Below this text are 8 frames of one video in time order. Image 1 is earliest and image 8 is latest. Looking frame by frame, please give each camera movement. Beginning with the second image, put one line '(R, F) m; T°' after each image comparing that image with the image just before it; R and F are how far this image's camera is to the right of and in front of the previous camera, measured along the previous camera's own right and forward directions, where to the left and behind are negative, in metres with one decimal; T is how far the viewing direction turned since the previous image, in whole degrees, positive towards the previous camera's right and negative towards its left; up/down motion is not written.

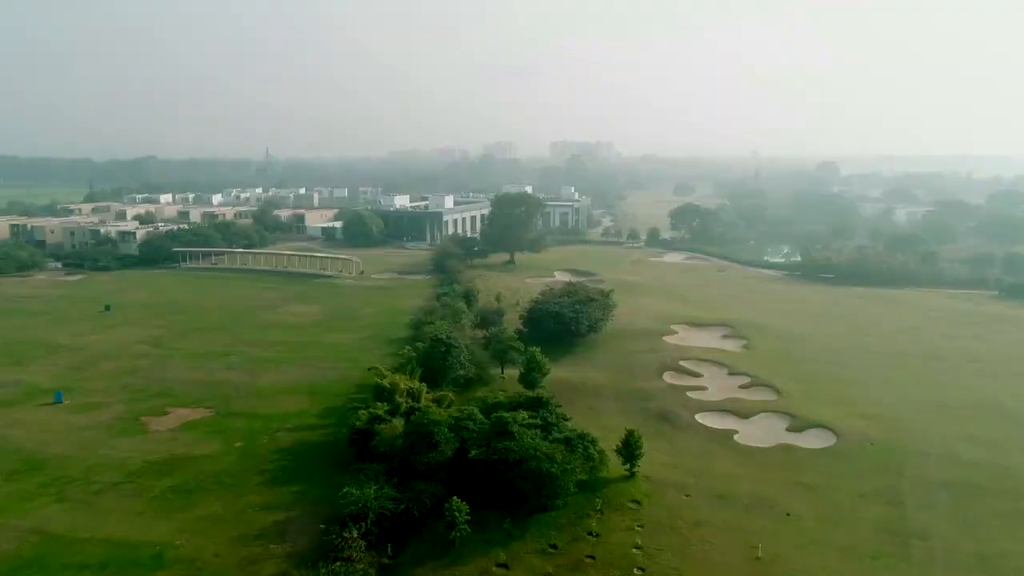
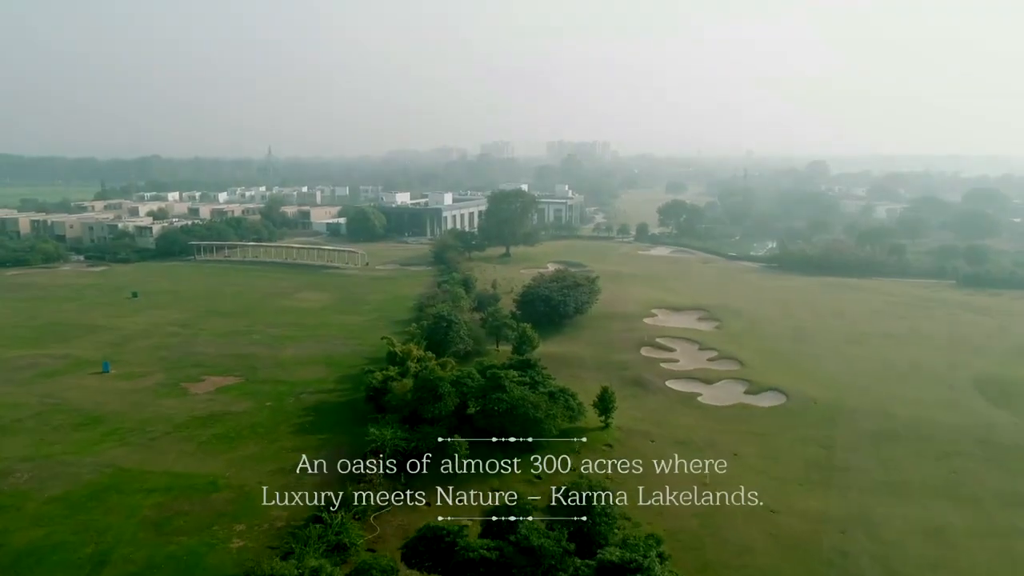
(+0.1, -3.2) m; 0°
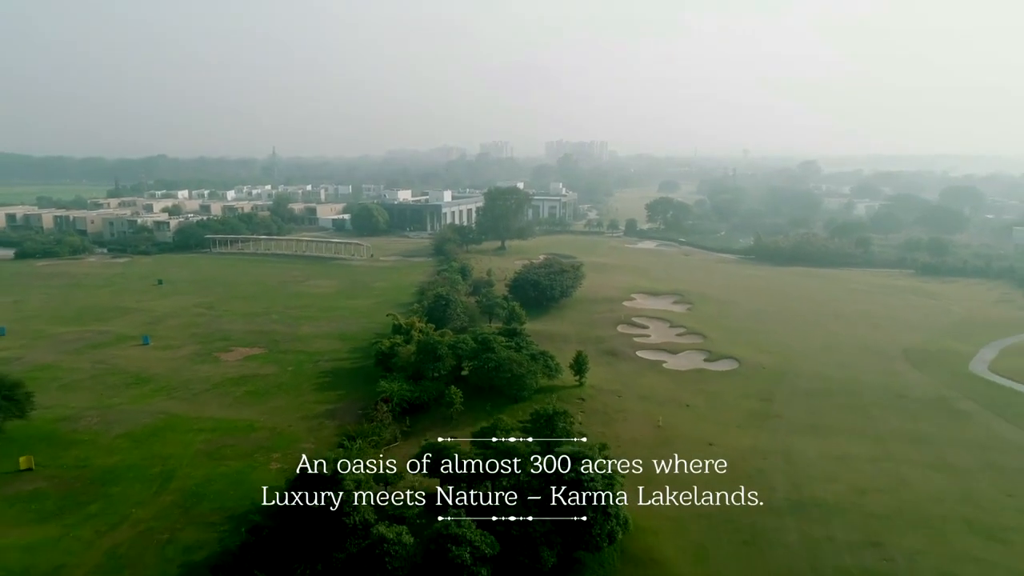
(+0.3, -3.7) m; 0°
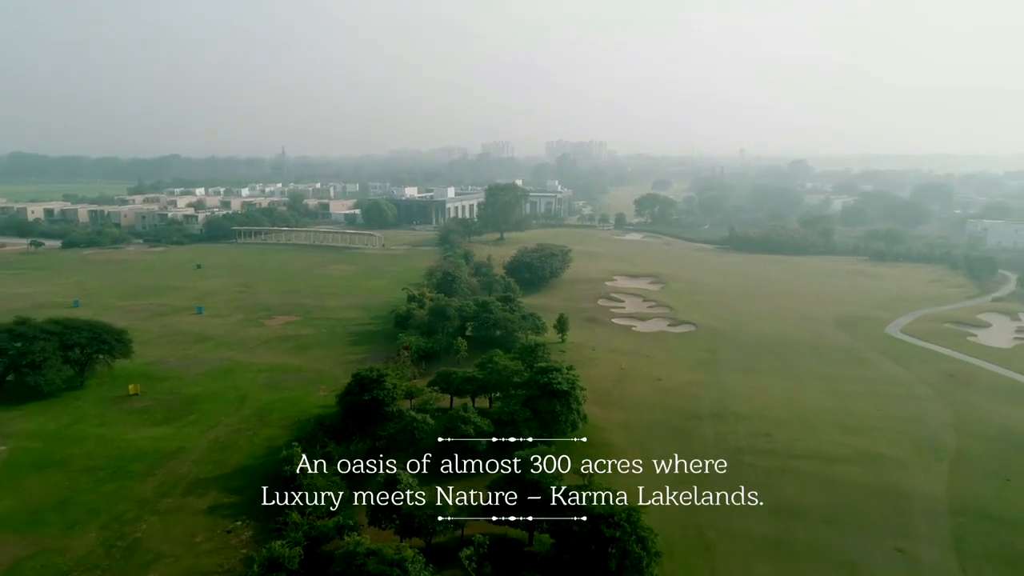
(+0.2, -5.7) m; 0°
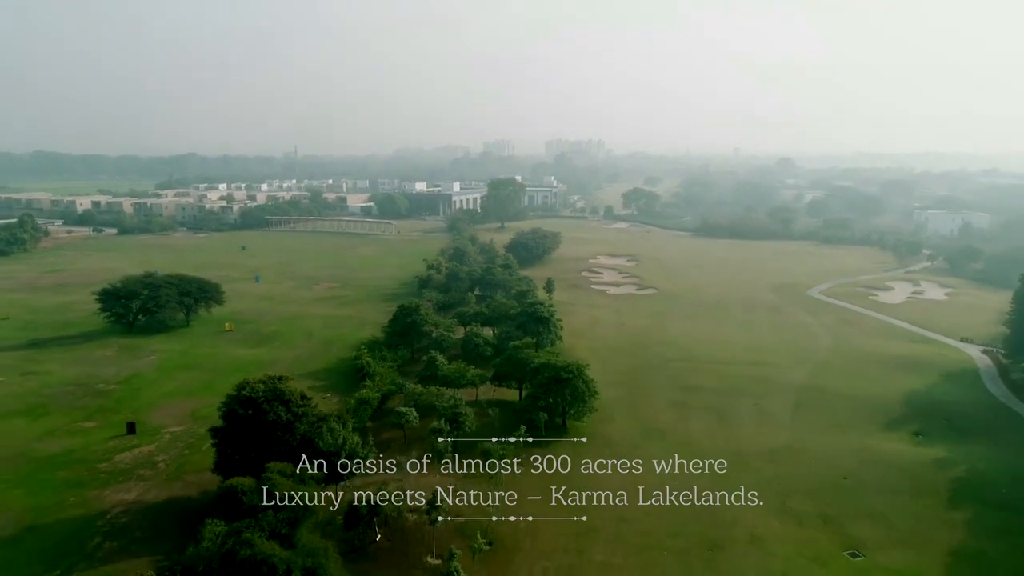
(+0.1, -8.4) m; 0°
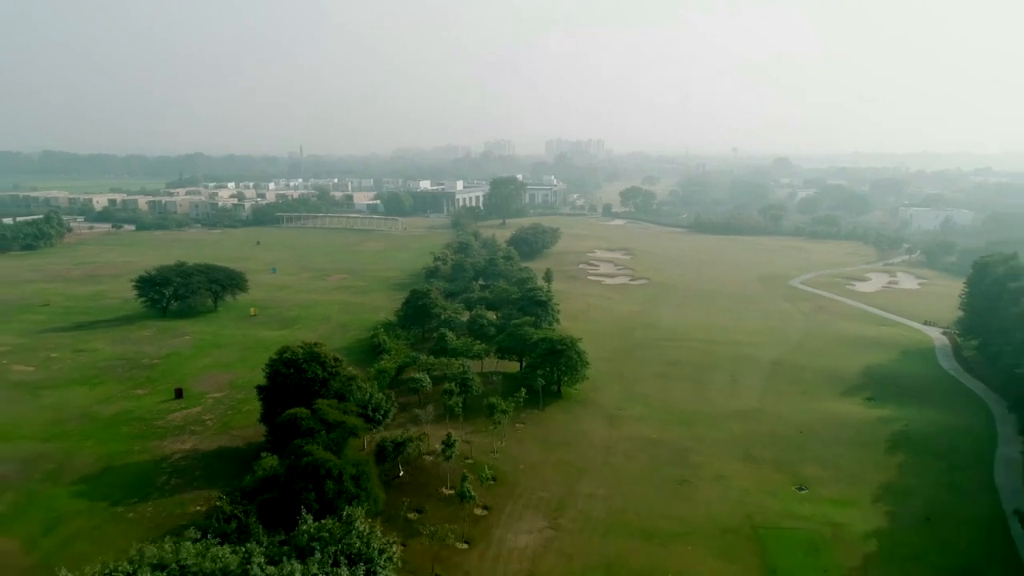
(0.0, -2.9) m; 0°
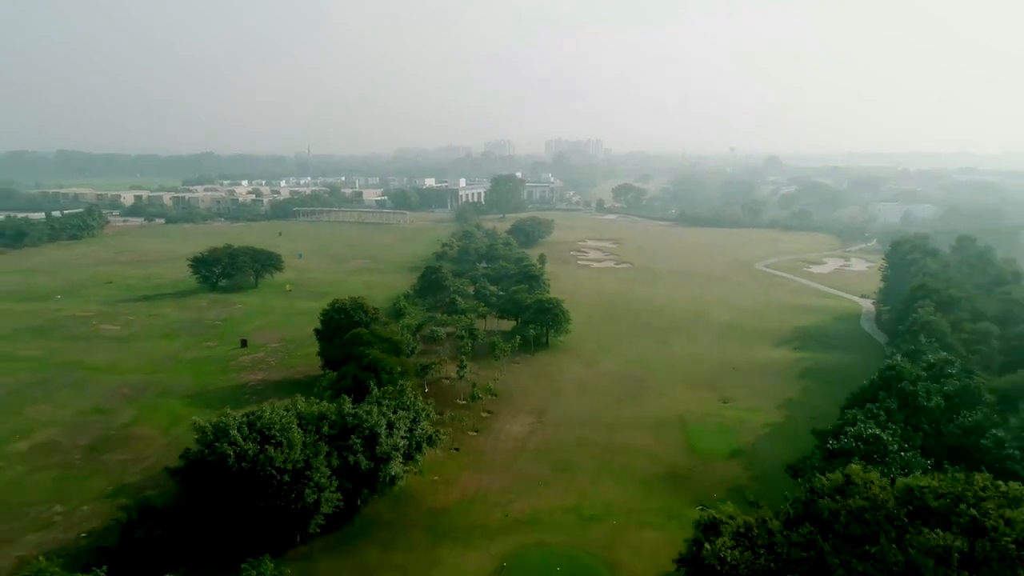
(+0.1, -6.0) m; 0°
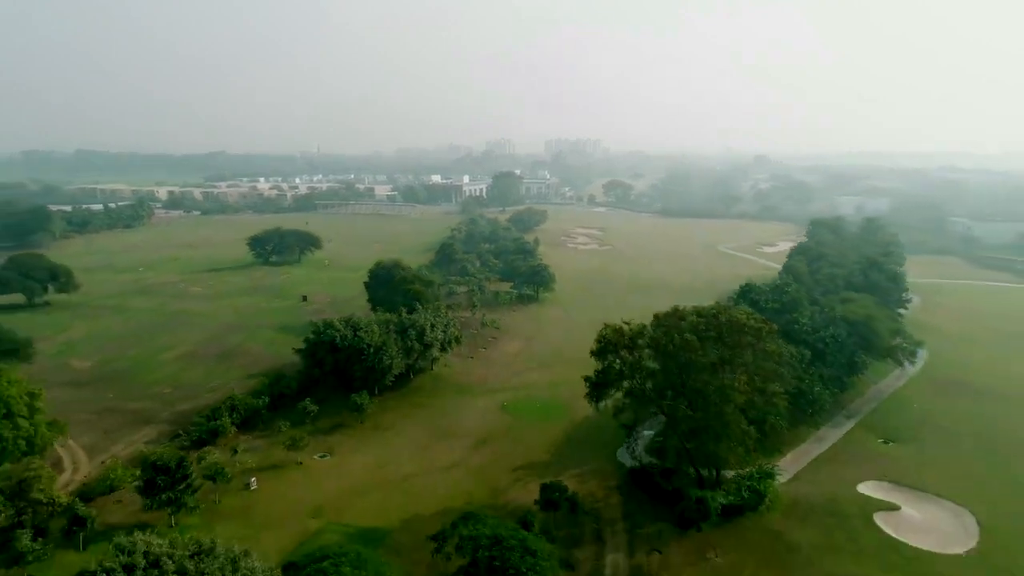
(+0.1, -8.9) m; 0°
